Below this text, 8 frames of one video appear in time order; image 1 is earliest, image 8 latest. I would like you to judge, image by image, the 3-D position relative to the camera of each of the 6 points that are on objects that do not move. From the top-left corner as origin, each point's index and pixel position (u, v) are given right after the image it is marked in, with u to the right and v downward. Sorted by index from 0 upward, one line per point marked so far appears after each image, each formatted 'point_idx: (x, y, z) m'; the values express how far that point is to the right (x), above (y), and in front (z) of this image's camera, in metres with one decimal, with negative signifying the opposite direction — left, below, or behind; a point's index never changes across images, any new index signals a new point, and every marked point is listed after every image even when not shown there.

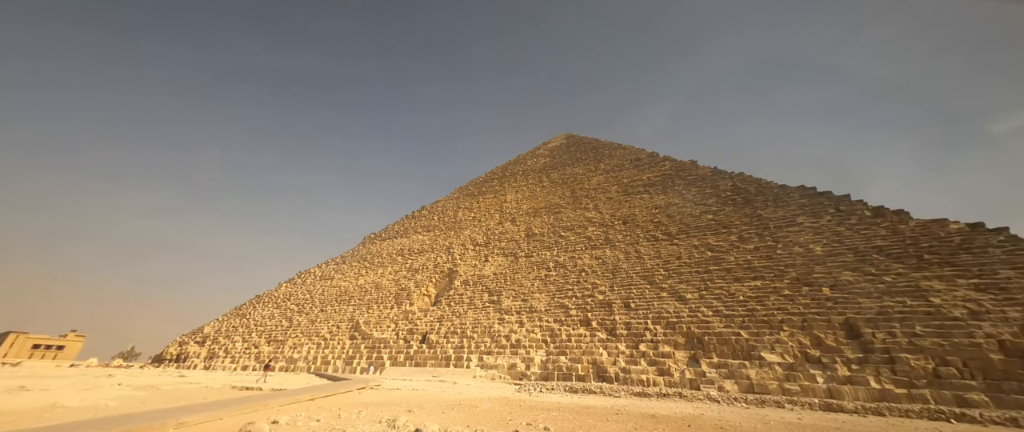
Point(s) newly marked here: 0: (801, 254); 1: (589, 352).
0: (+5.6, -0.7, +6.8) m
1: (+1.4, -2.5, +6.4) m
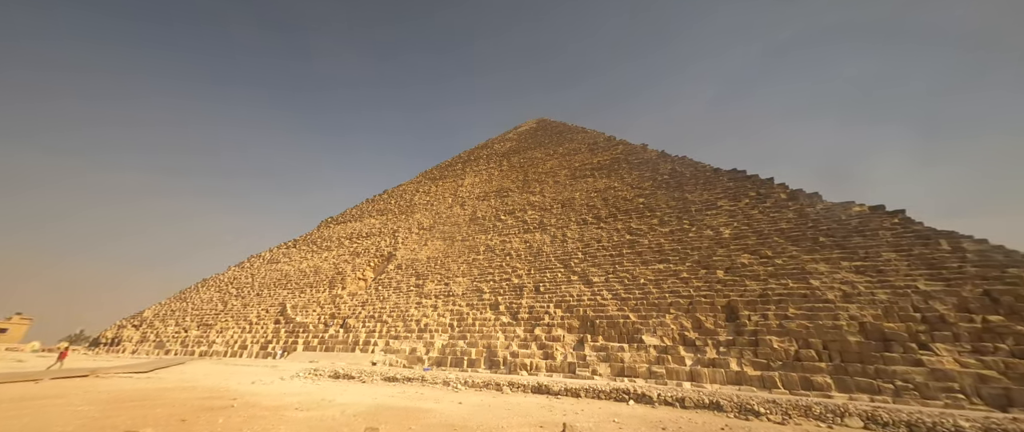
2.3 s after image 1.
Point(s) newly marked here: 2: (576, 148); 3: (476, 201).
0: (+3.8, -0.4, +6.7) m
1: (-0.5, -2.1, +6.2) m
2: (+3.1, +3.2, +16.5) m
3: (-1.4, +0.6, +14.2) m
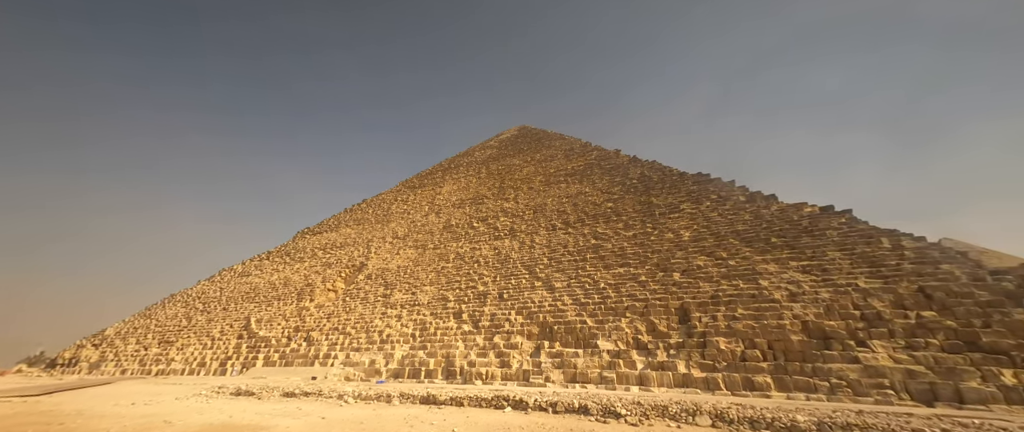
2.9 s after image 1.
0: (+3.0, -0.5, +6.7) m
1: (-1.2, -2.3, +6.1) m
2: (+2.0, +2.9, +16.6) m
3: (-2.4, +0.3, +14.1) m
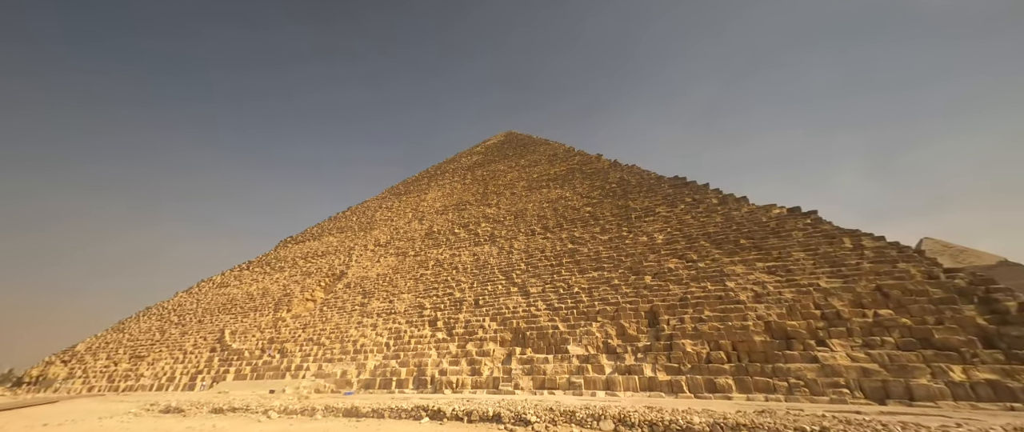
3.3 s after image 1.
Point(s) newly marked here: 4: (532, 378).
0: (+2.5, -0.5, +6.8) m
1: (-1.6, -2.4, +6.0) m
2: (+1.2, +2.7, +16.7) m
3: (-3.1, 0.0, +14.0) m
4: (+0.3, -2.2, +4.7) m
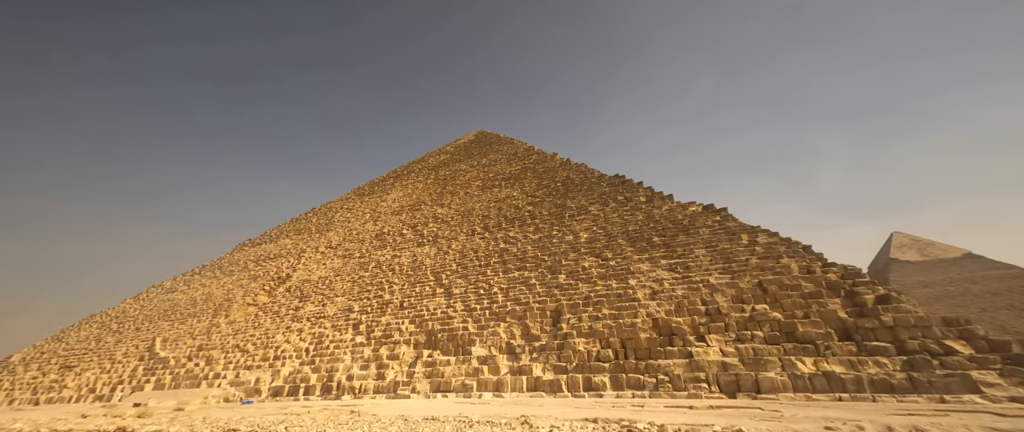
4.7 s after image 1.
0: (+1.1, -0.5, +6.8) m
1: (-3.0, -2.4, +5.9) m
2: (-0.7, +2.7, +16.6) m
3: (-4.8, 0.0, +13.8) m
4: (-1.1, -2.2, +4.6) m
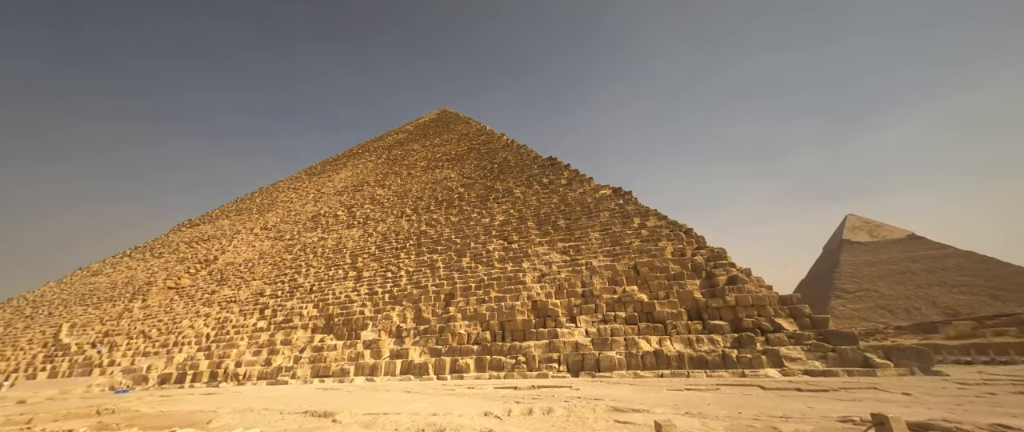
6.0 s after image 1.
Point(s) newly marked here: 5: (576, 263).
0: (-0.6, -0.2, +6.8) m
1: (-4.6, -2.1, +5.7) m
2: (-2.9, +3.6, +16.3) m
3: (-6.9, +0.7, +13.3) m
4: (-2.6, -2.0, +4.6) m
5: (+0.9, -0.6, +4.8) m
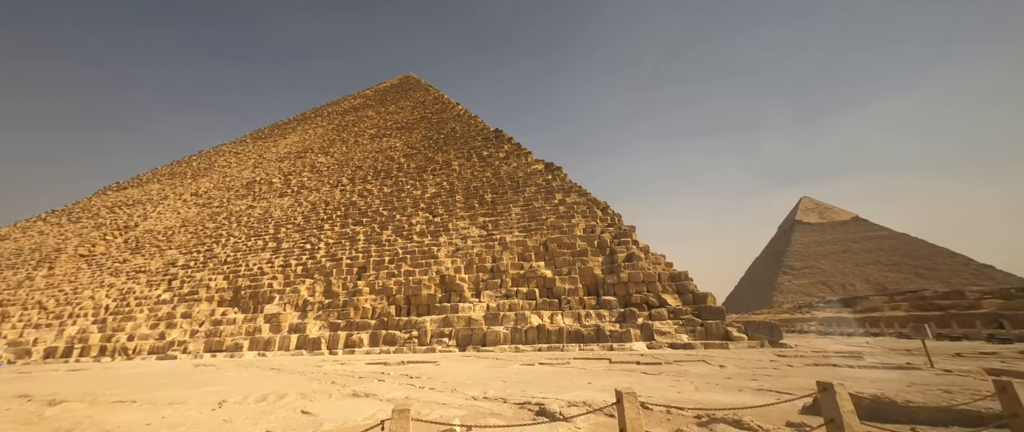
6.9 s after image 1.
0: (-1.9, +0.4, +6.6) m
1: (-5.8, -1.5, +5.3) m
2: (-4.8, +4.9, +15.5) m
3: (-8.6, +1.9, +12.5) m
4: (-3.8, -1.5, +4.3) m
5: (-0.3, -0.3, +4.7) m
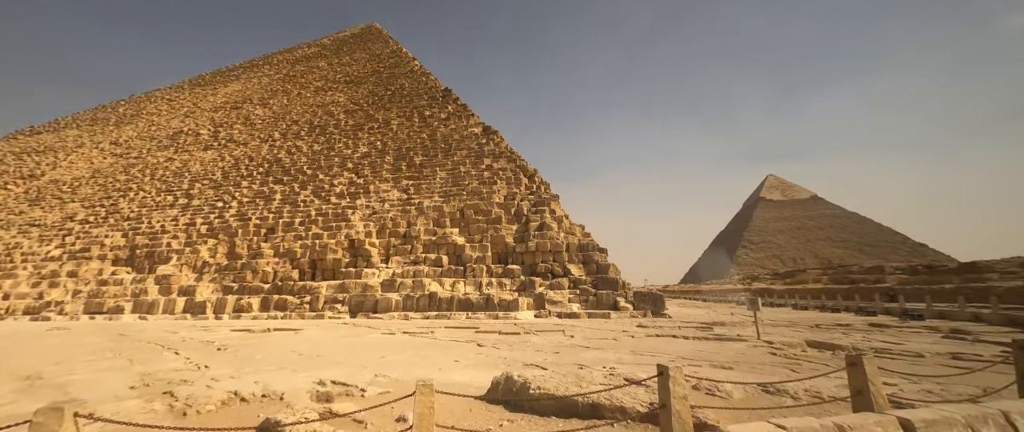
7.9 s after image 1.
0: (-3.0, +1.1, +6.2) m
1: (-7.0, -0.8, +4.8) m
2: (-6.4, +6.5, +14.4) m
3: (-10.1, +3.4, +11.4) m
4: (-4.8, -1.0, +4.0) m
5: (-1.3, +0.2, +4.5) m
